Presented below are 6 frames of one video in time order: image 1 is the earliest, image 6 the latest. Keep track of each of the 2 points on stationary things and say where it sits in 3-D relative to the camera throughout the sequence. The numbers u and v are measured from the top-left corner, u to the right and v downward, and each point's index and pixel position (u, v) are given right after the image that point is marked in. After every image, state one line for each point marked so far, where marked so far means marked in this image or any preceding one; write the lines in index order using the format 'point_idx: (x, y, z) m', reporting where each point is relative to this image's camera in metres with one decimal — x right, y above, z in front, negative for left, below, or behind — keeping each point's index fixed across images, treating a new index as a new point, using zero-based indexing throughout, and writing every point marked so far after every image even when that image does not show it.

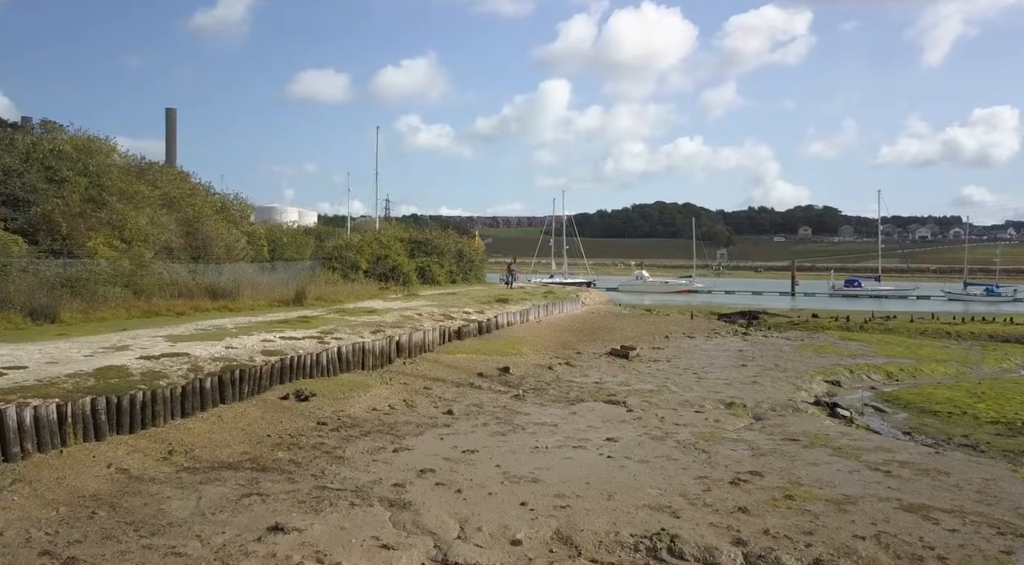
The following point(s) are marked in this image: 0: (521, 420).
0: (+0.2, -2.8, +14.5) m
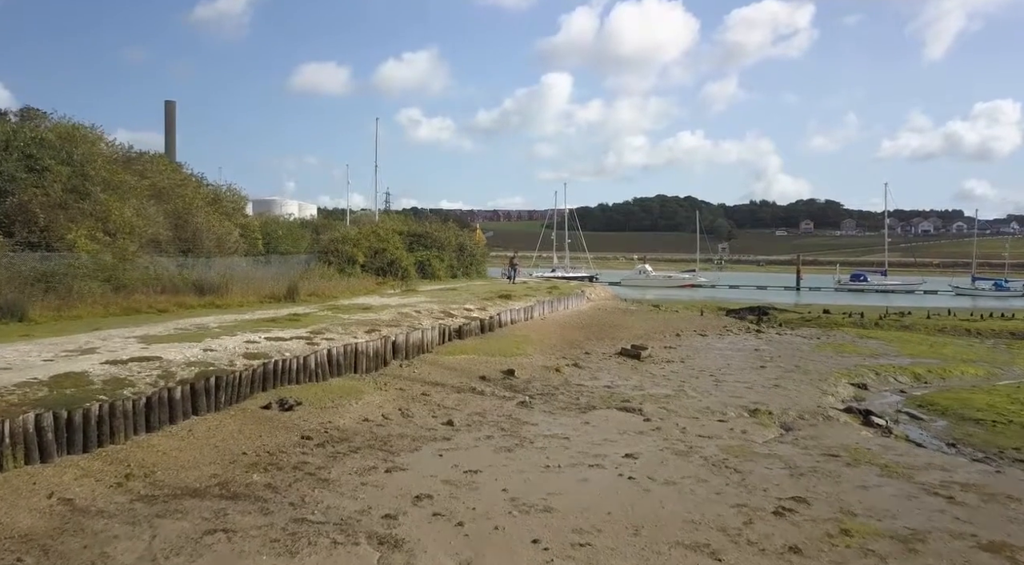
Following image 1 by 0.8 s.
0: (+0.3, -2.7, +13.1) m
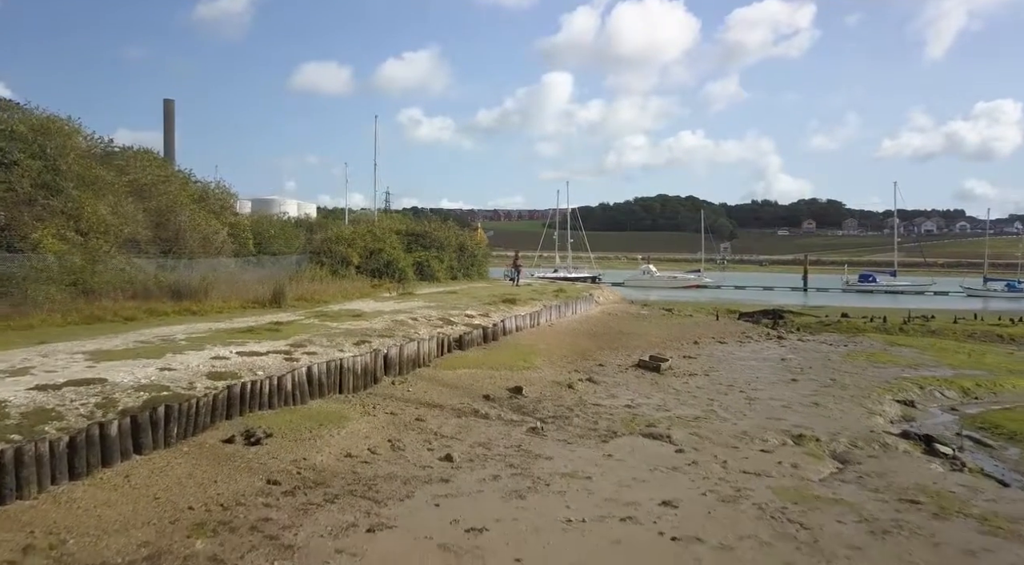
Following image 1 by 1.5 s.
0: (+0.5, -2.9, +10.9) m
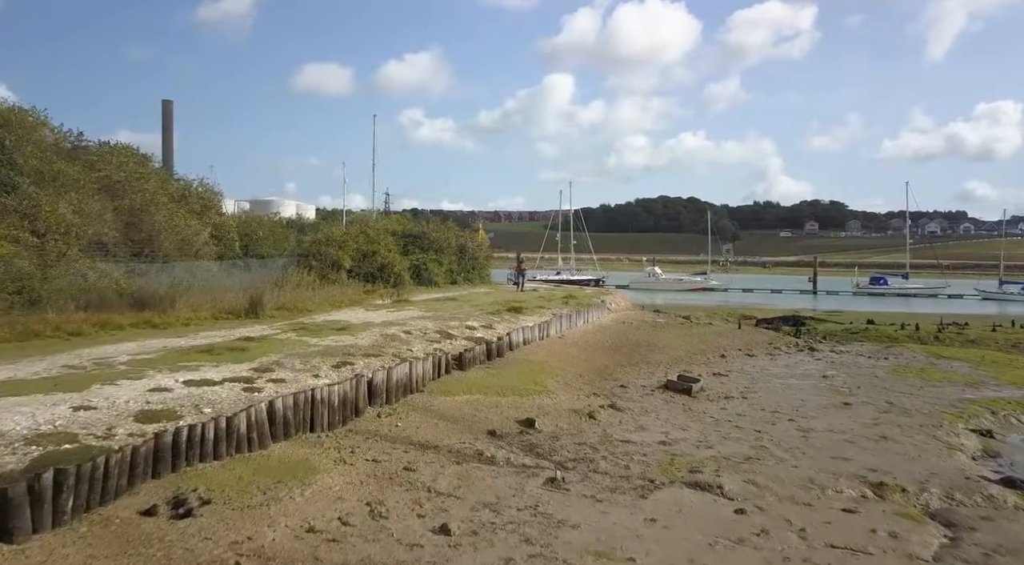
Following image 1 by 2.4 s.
0: (+0.7, -3.1, +8.2) m
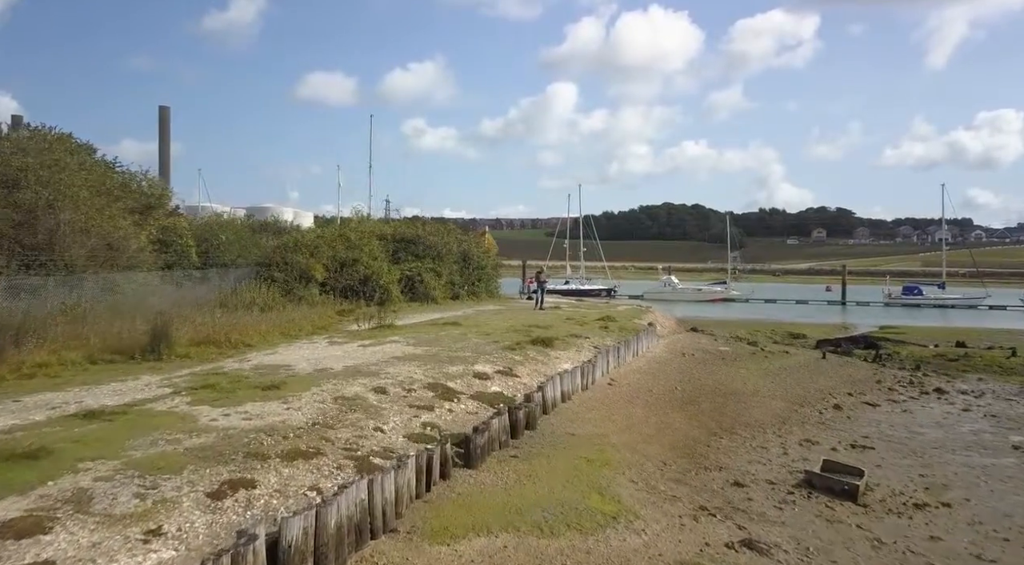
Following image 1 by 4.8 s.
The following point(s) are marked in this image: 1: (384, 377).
0: (+1.2, -3.4, +1.0) m
1: (-2.2, -1.6, +12.6) m
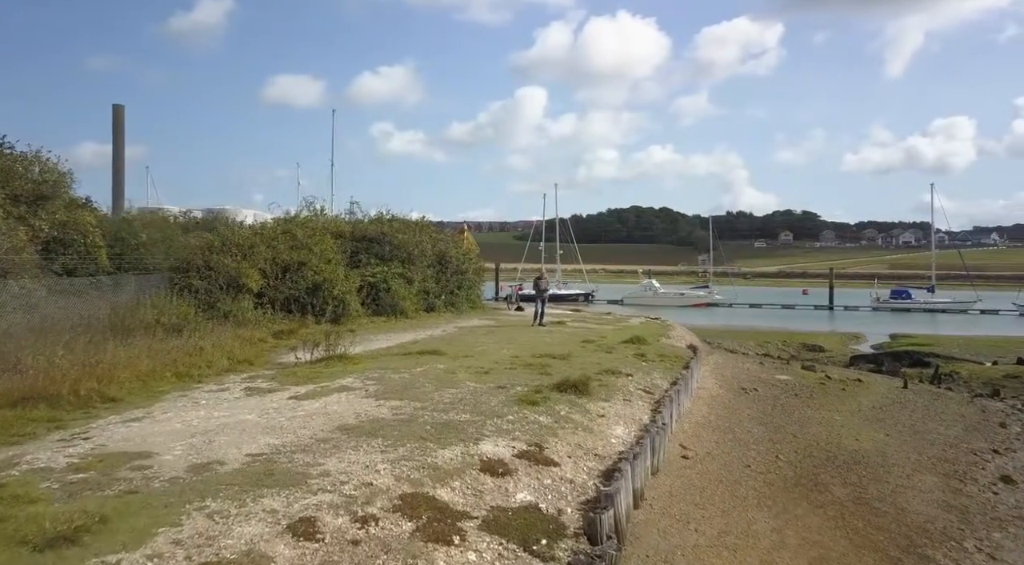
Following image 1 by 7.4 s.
0: (+2.2, -3.5, -4.8) m
1: (-1.8, -1.8, +6.6) m
